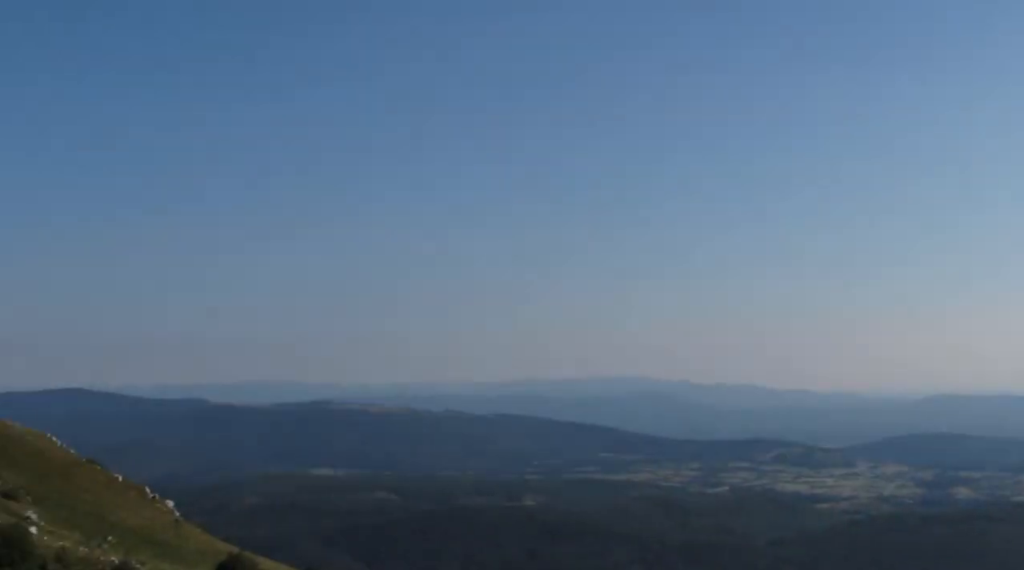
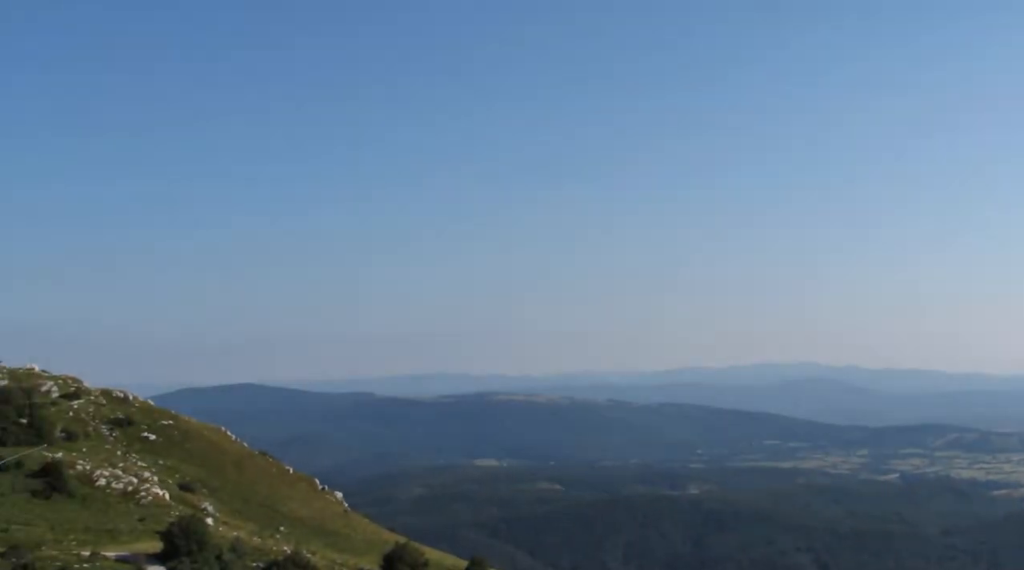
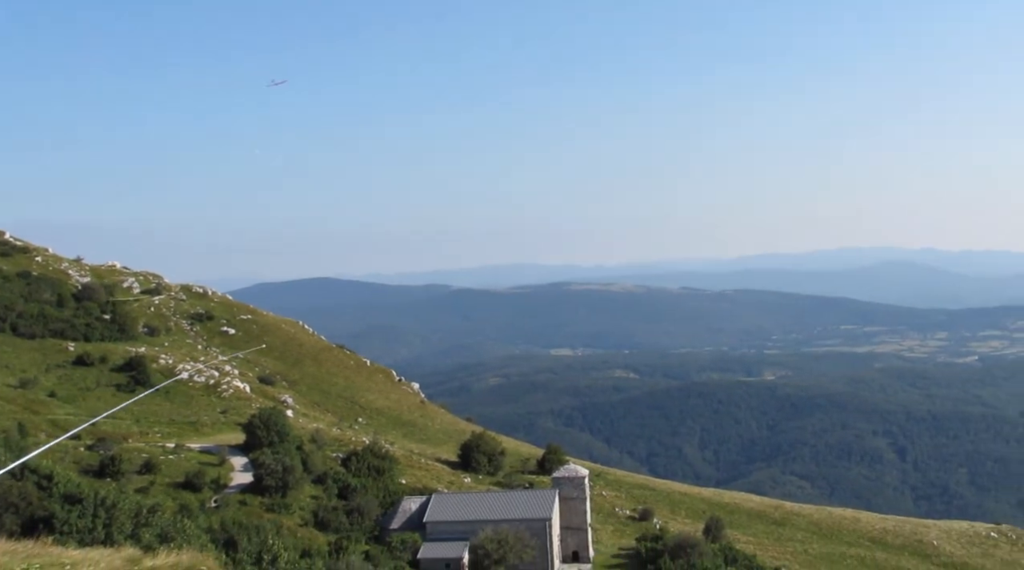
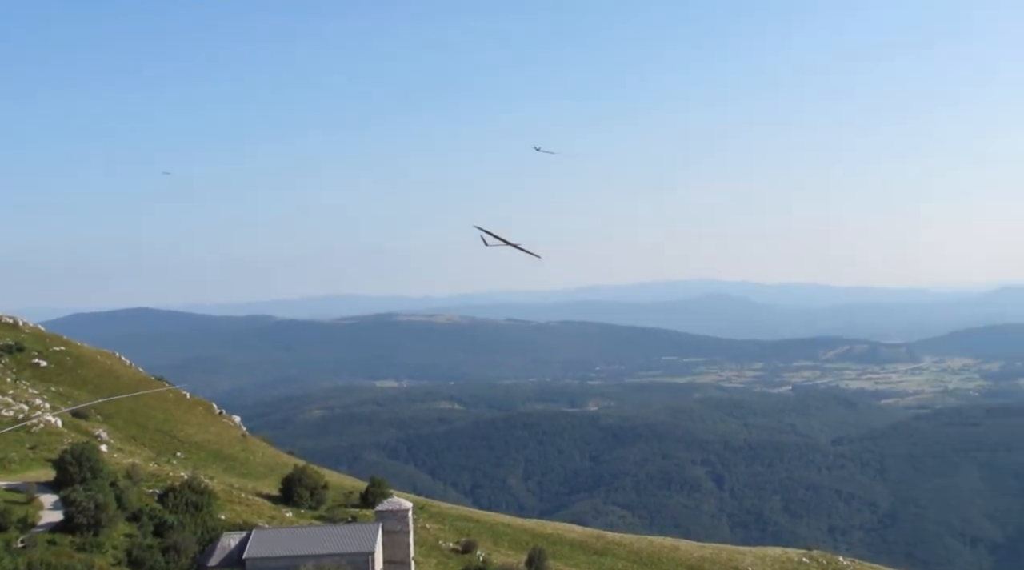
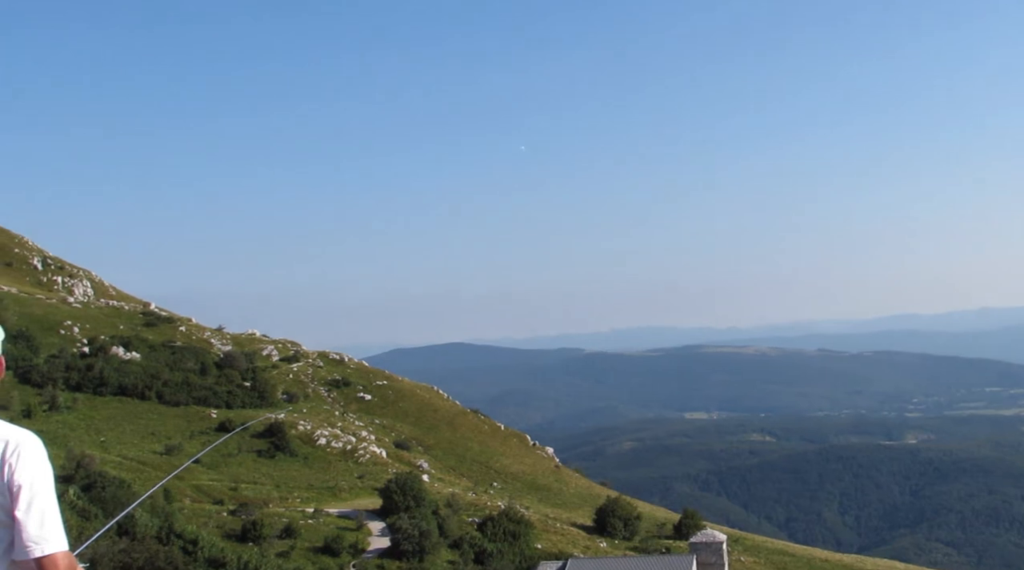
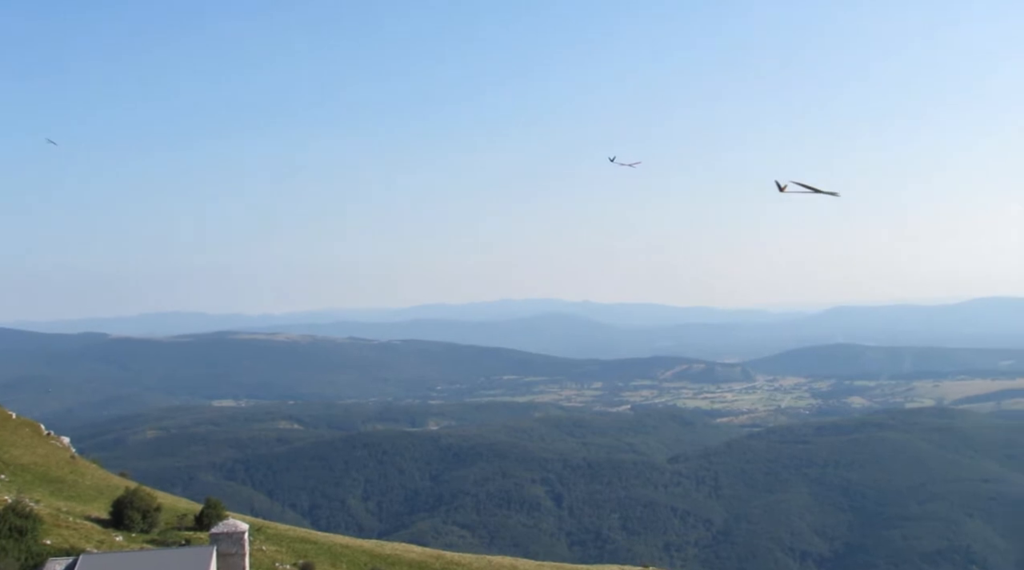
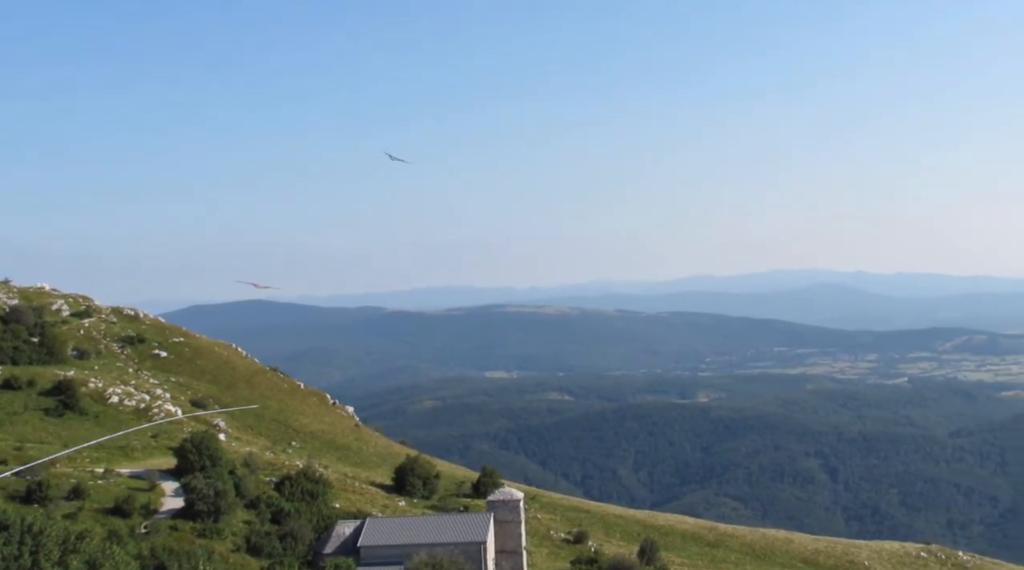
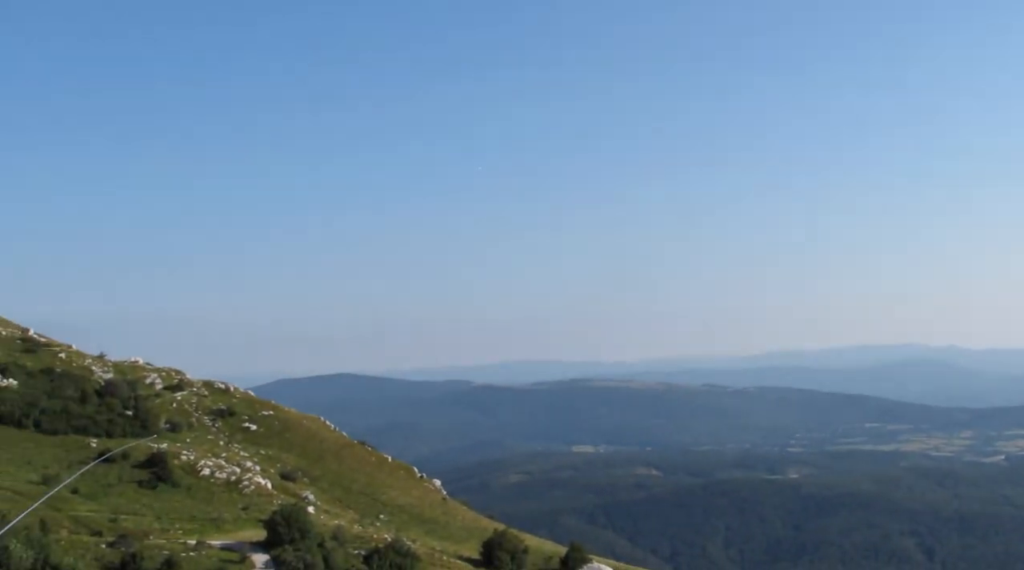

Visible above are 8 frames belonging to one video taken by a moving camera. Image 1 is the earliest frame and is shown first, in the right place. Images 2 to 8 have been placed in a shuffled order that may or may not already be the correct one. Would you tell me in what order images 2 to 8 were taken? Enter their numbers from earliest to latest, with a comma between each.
2, 8, 5, 3, 7, 4, 6
